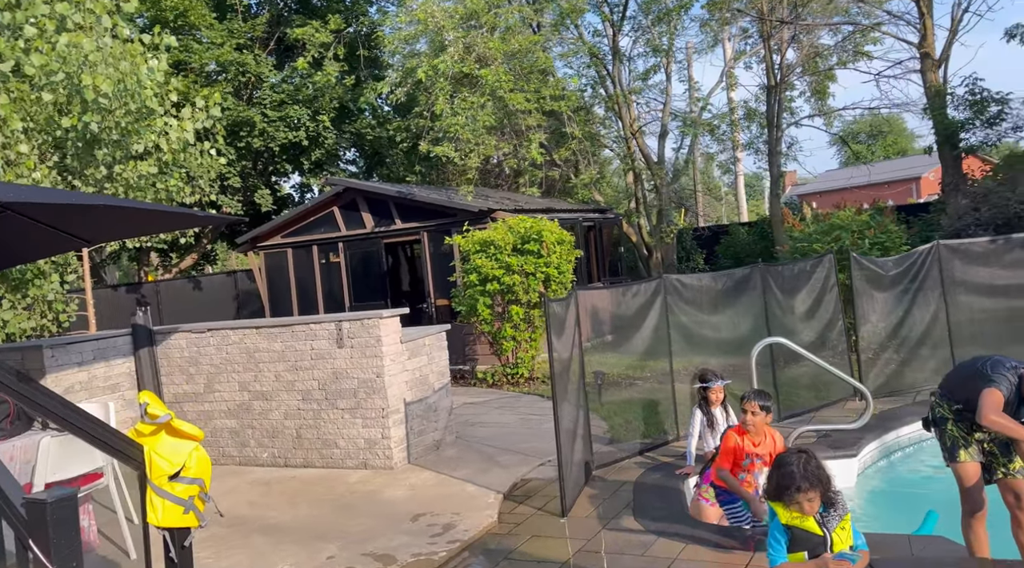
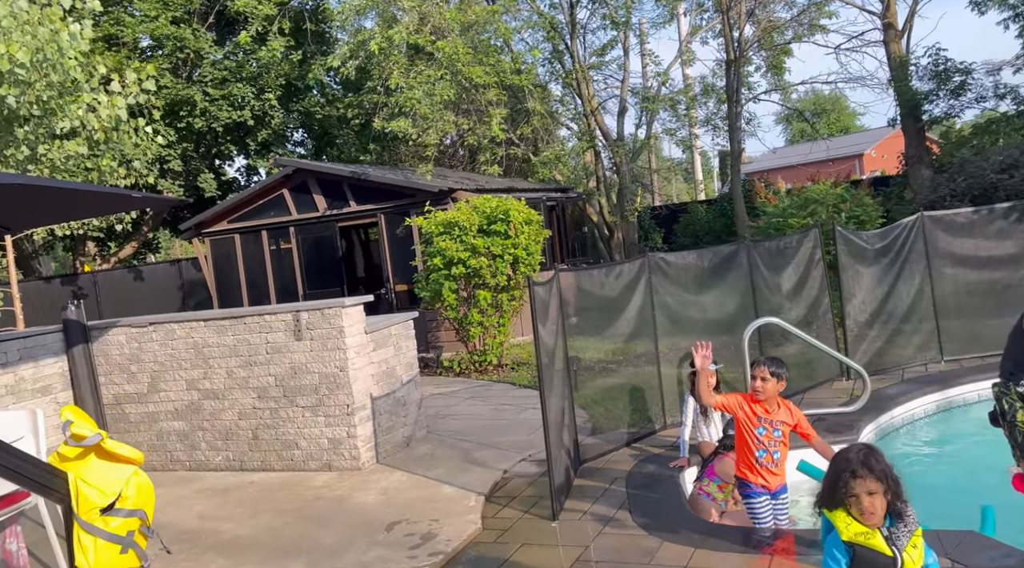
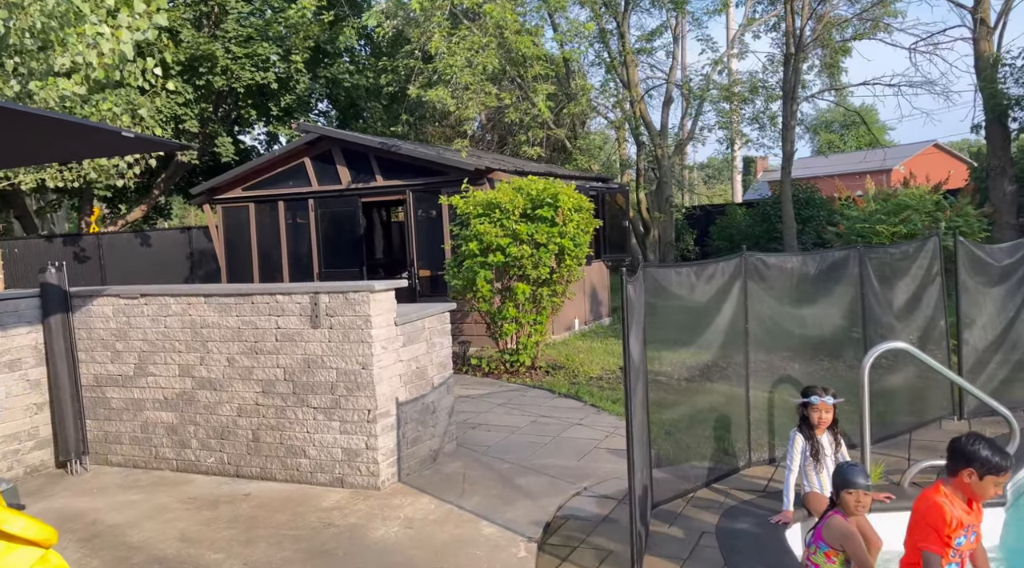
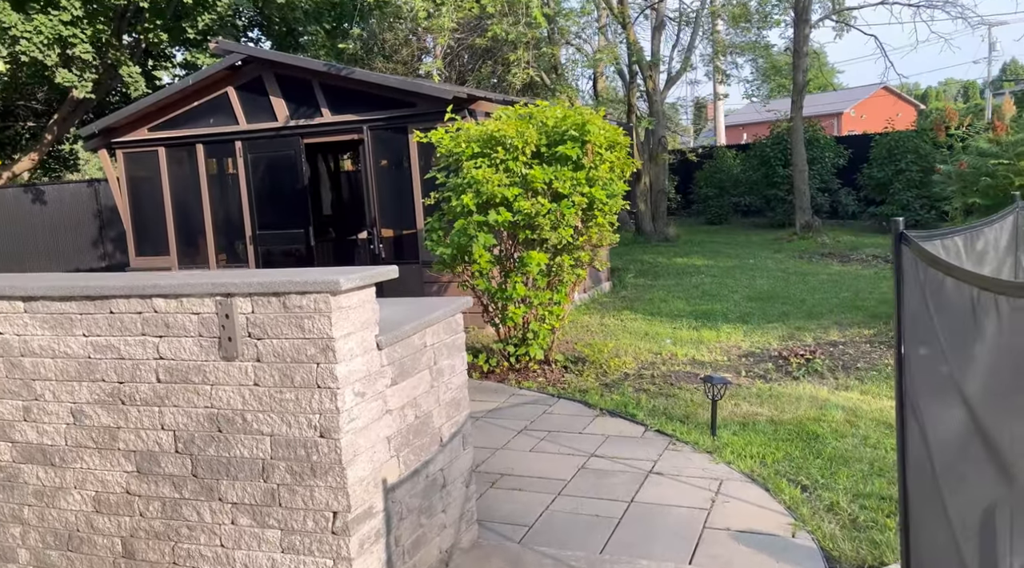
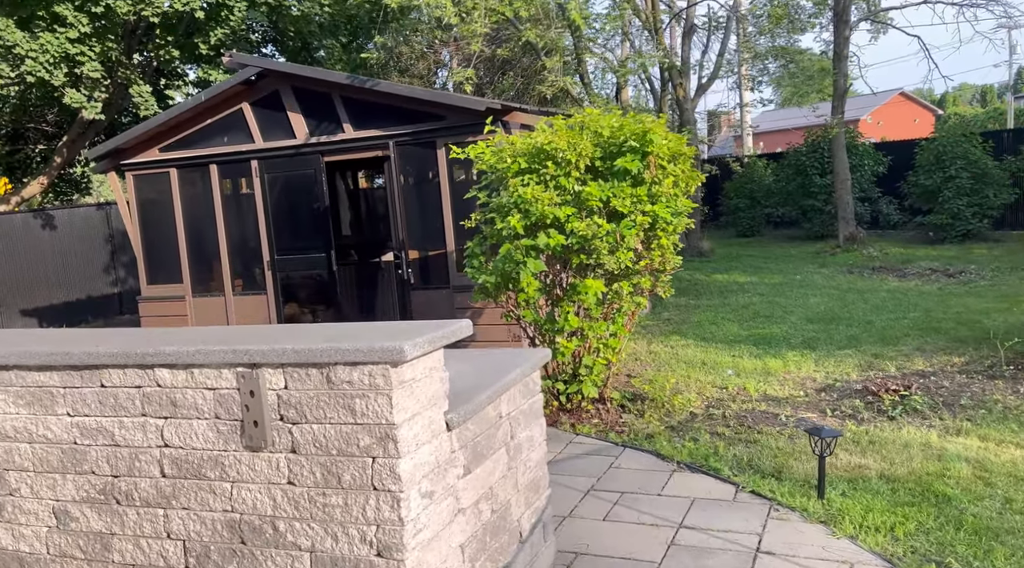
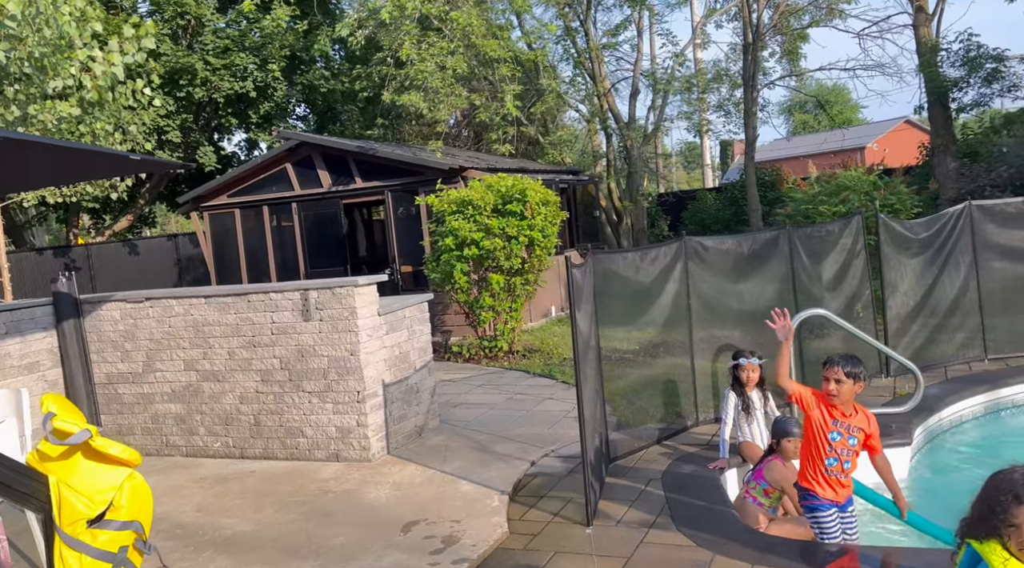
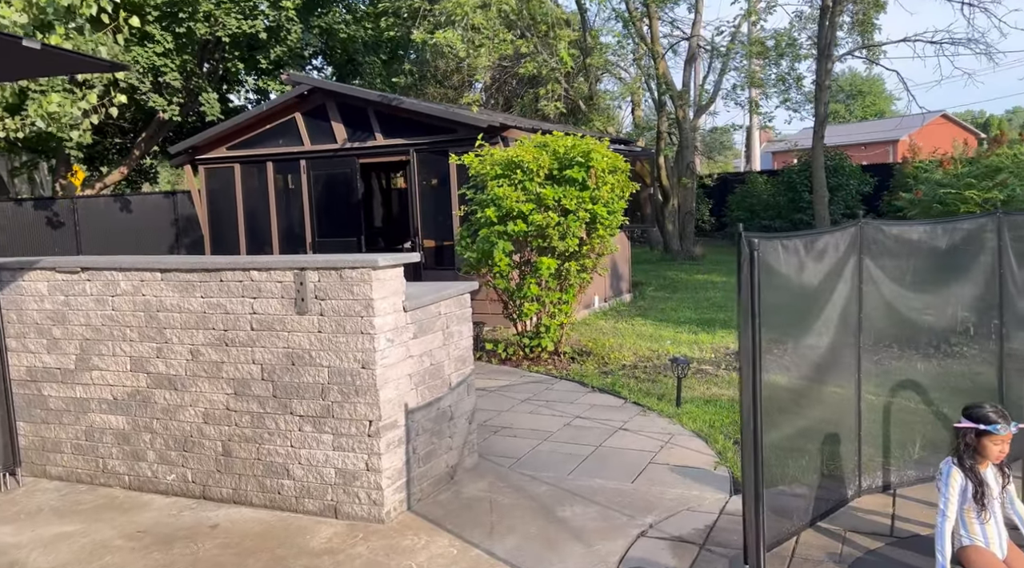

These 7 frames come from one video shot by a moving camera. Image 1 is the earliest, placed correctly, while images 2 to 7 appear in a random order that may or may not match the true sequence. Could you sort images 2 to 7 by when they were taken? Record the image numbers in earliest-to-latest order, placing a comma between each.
2, 6, 3, 7, 4, 5
